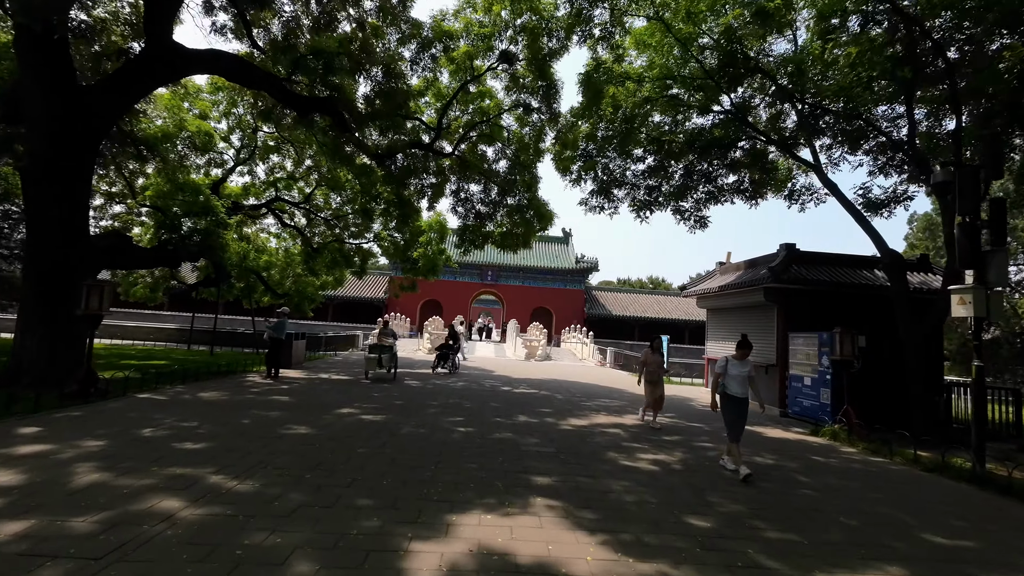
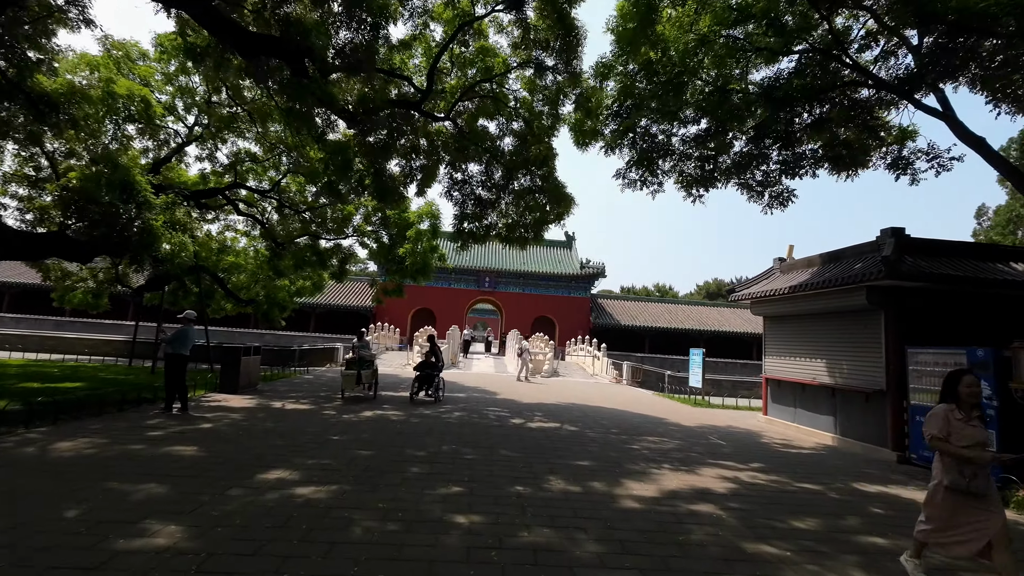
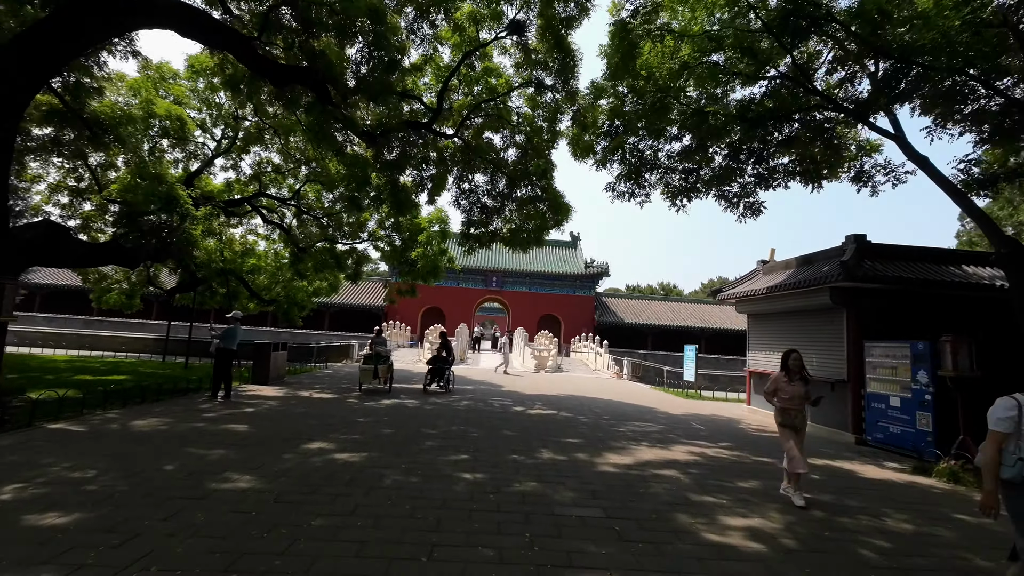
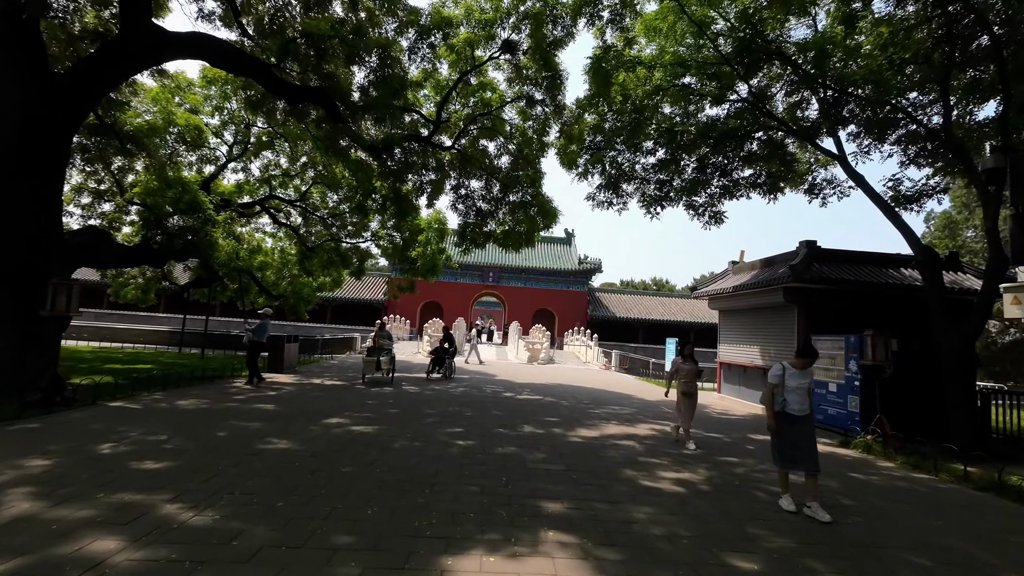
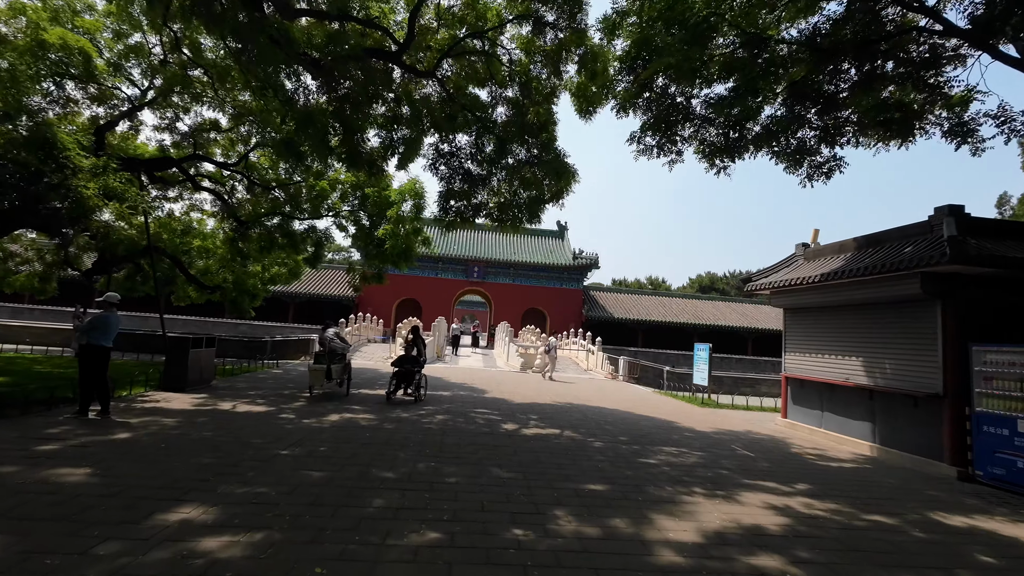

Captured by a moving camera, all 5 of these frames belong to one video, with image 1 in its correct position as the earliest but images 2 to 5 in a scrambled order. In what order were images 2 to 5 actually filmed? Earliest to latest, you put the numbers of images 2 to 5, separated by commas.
4, 3, 2, 5
